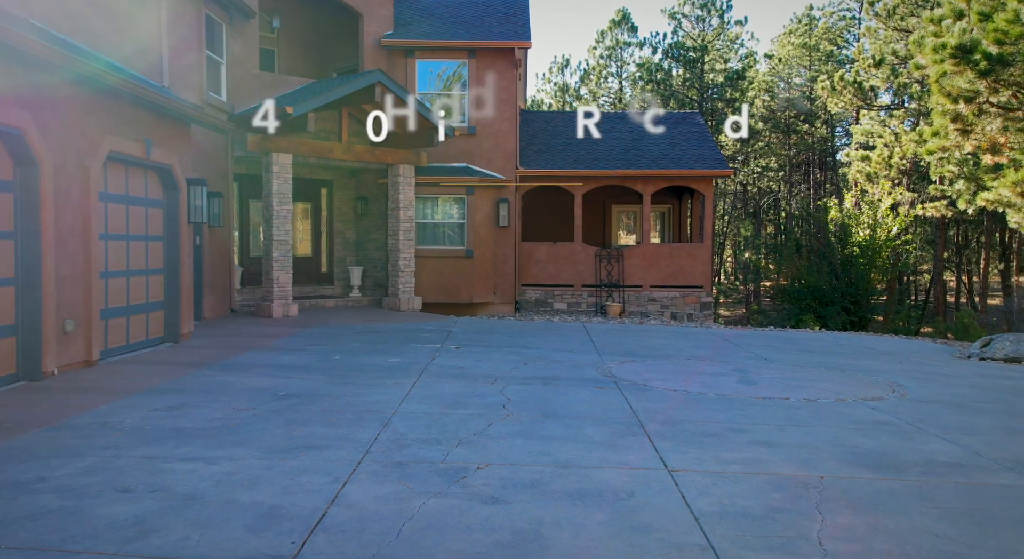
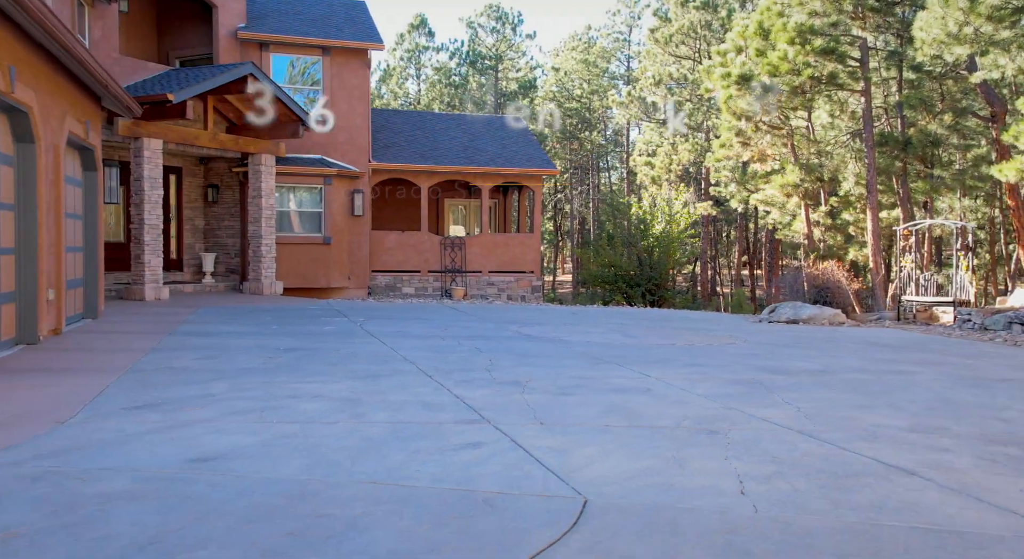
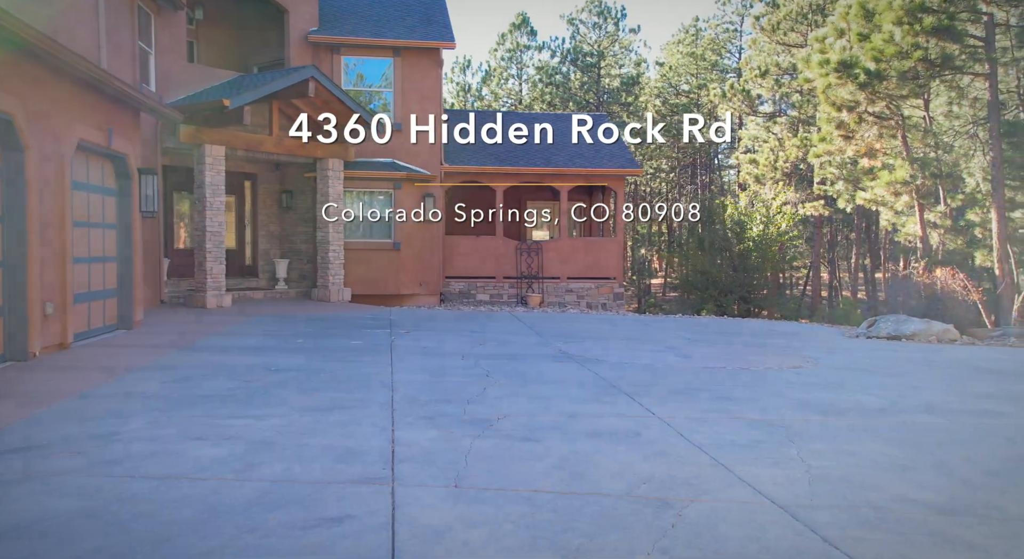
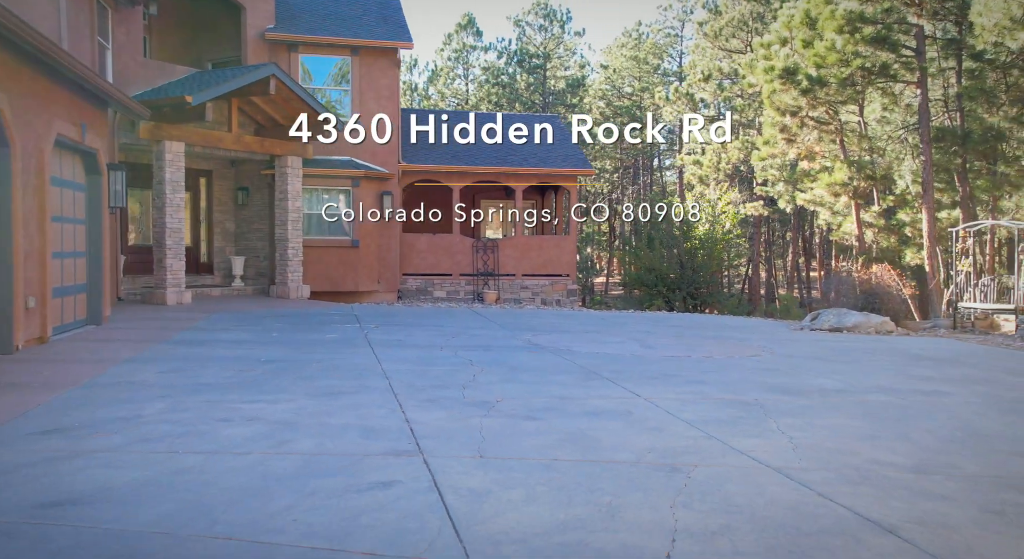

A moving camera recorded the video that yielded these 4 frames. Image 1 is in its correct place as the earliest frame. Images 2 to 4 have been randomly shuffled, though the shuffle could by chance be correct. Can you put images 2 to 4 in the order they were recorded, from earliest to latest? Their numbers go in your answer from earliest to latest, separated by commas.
3, 4, 2
